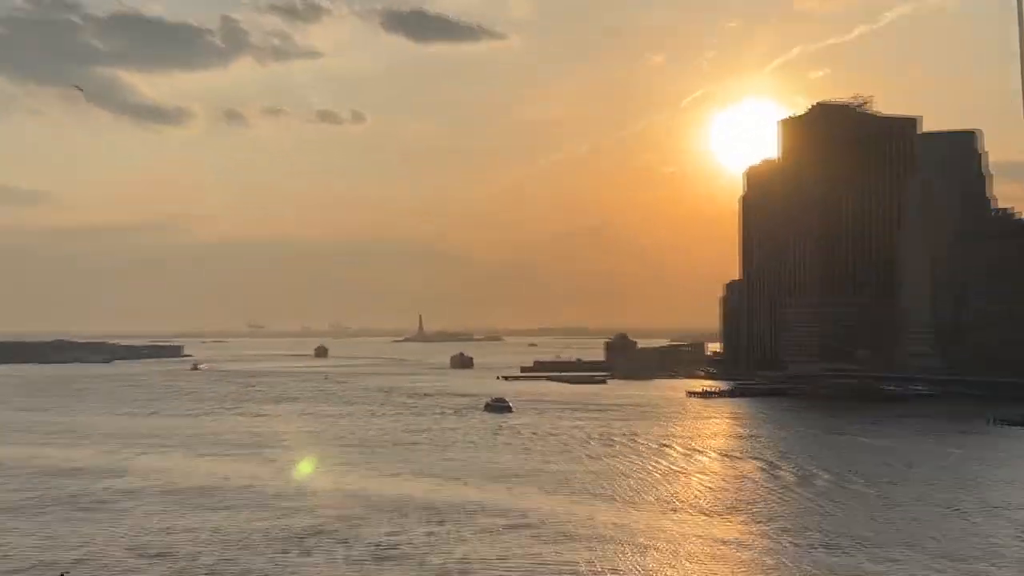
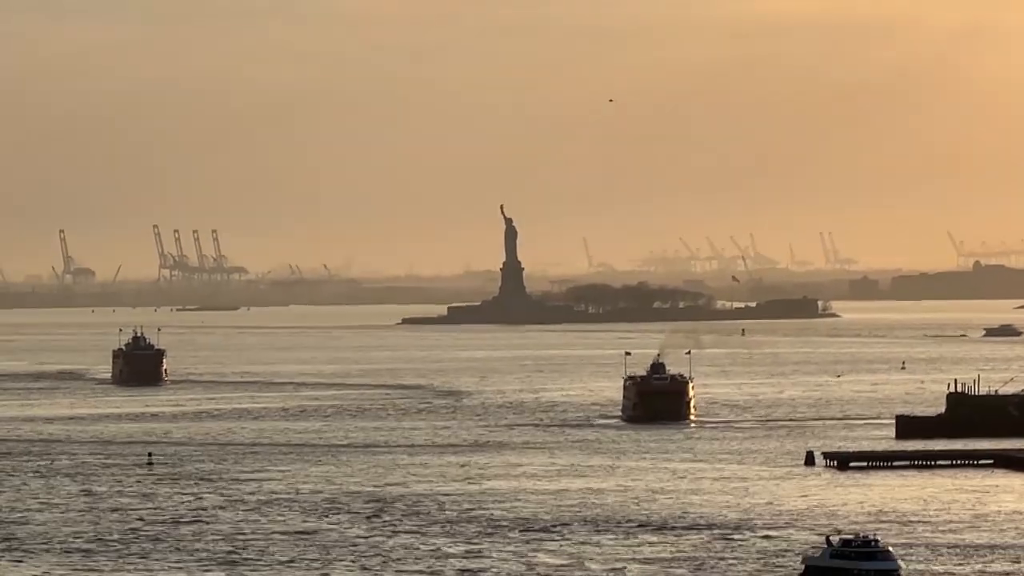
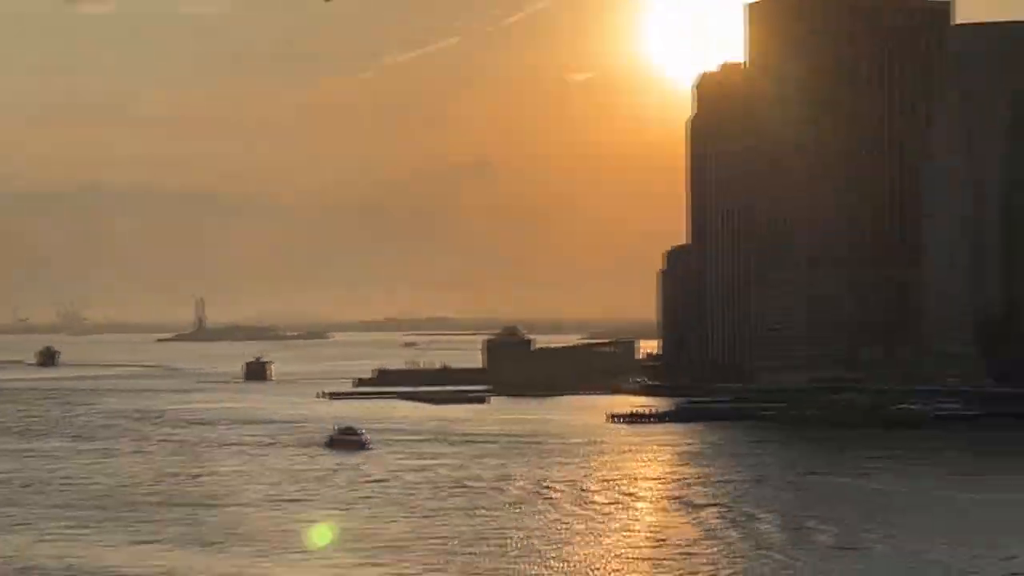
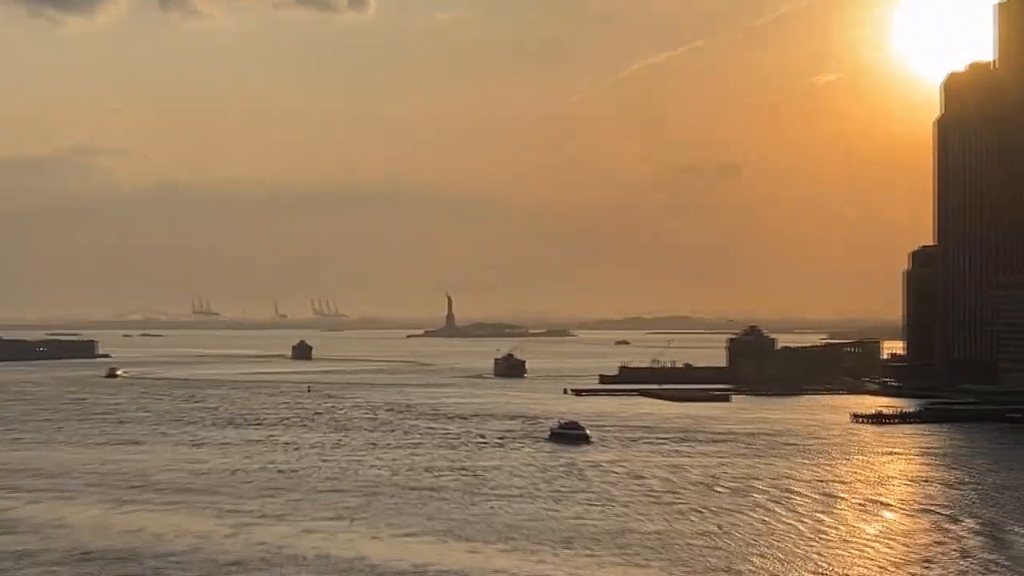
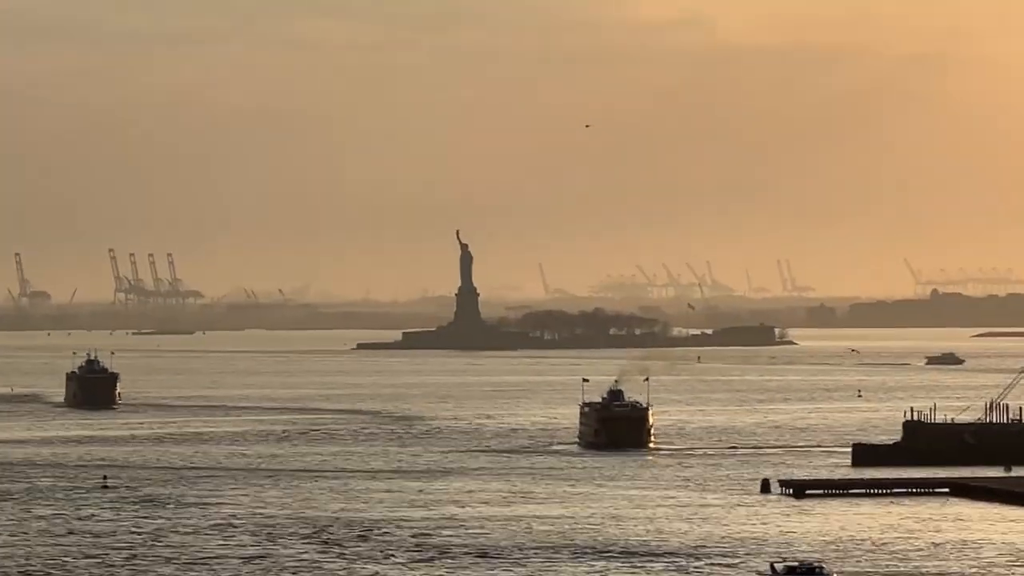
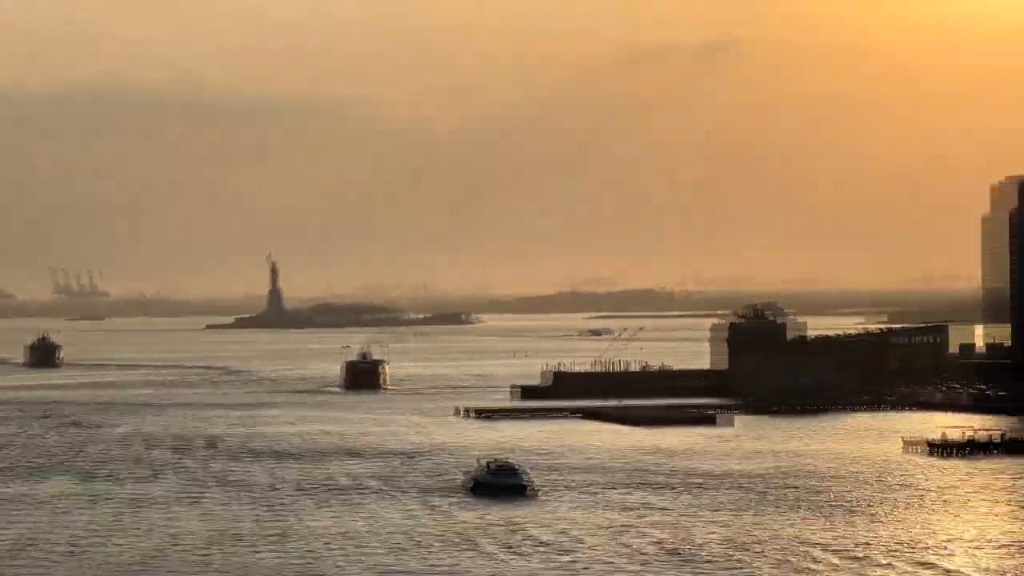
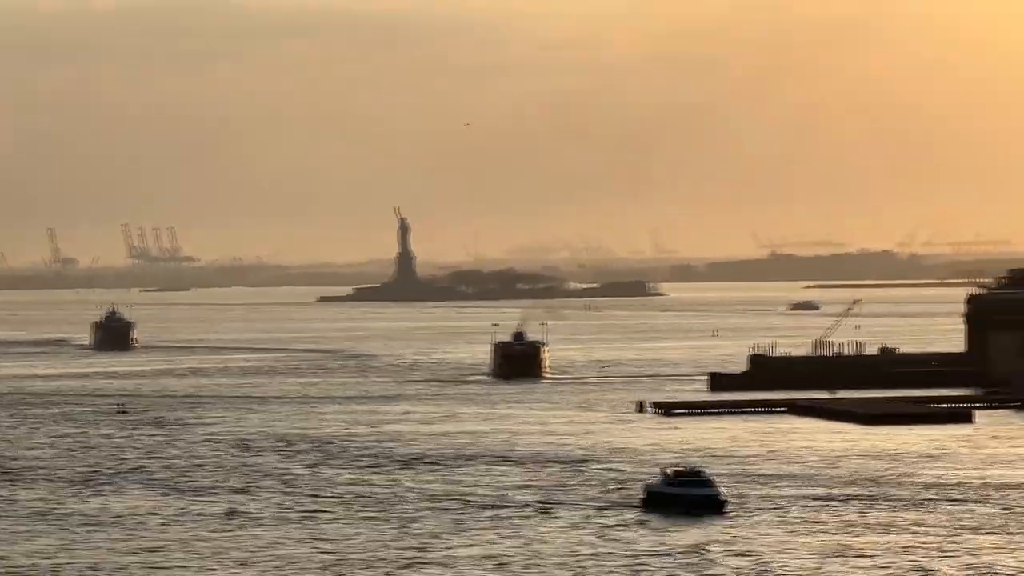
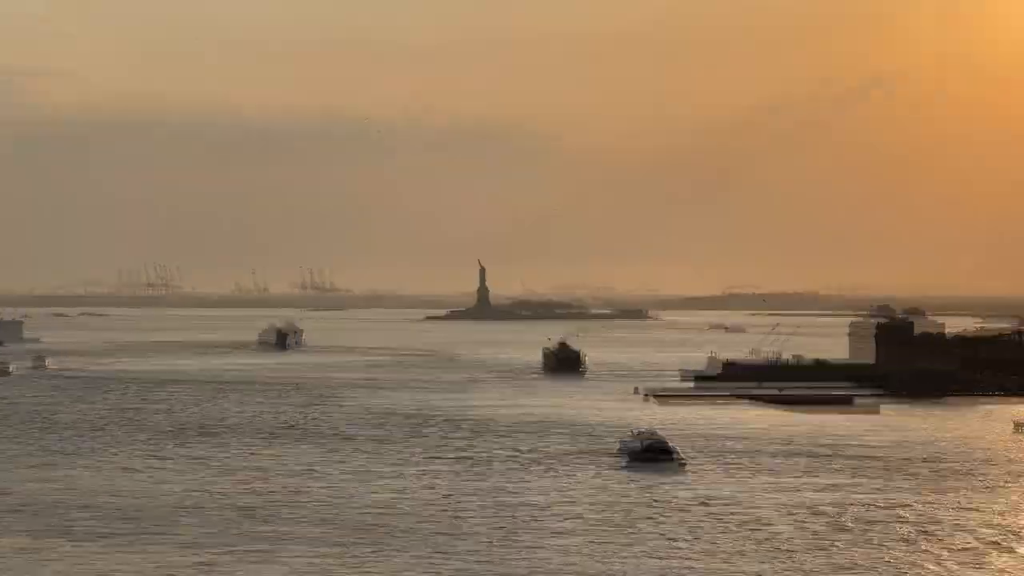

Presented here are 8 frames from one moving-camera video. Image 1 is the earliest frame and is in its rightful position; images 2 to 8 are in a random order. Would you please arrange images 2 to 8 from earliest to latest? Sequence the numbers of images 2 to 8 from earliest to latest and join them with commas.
4, 8, 5, 2, 7, 6, 3
